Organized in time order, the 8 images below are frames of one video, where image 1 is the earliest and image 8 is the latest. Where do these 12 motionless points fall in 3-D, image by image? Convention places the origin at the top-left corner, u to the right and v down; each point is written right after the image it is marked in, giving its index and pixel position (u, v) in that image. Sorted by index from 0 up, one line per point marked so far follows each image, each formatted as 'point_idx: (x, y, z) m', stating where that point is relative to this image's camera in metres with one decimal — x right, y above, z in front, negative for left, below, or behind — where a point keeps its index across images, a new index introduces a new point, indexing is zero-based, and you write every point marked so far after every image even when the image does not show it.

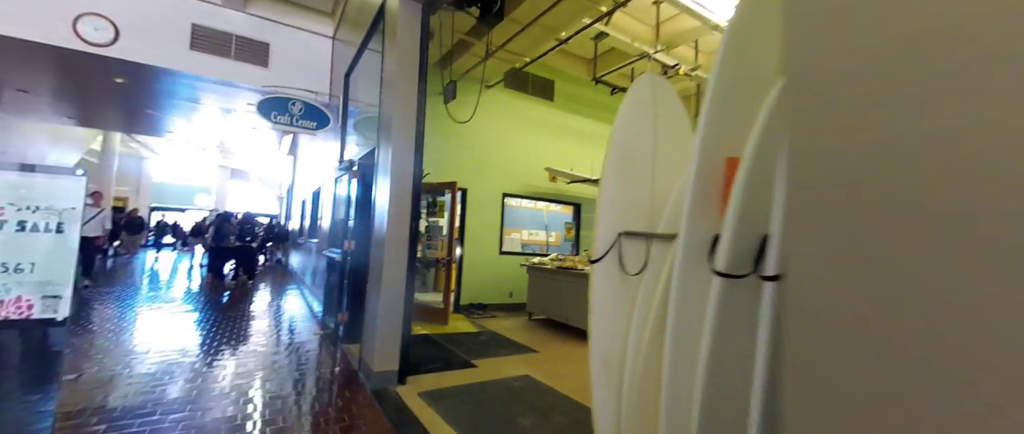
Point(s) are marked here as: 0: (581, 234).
0: (+1.2, -0.3, +7.0) m
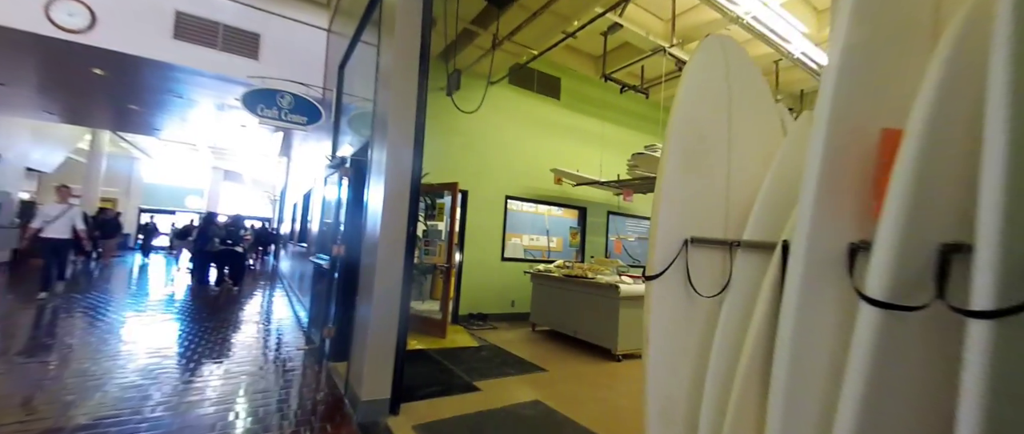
0: (+1.2, -0.4, +6.6) m
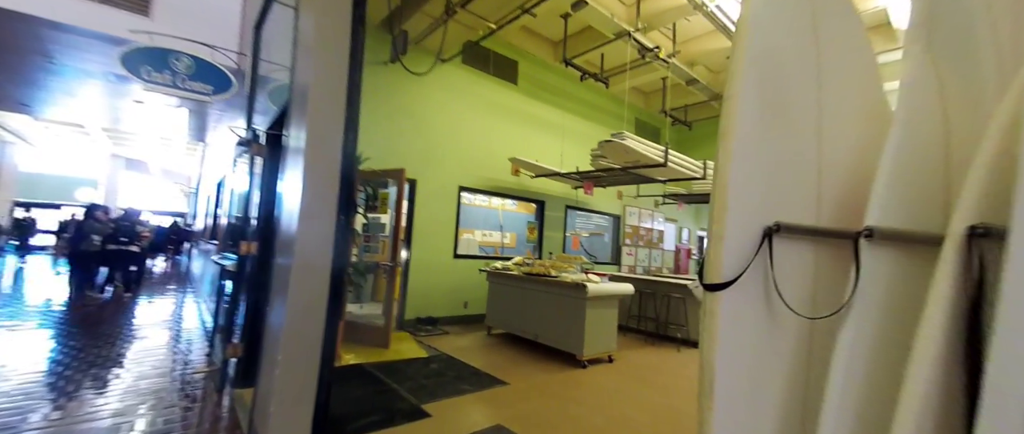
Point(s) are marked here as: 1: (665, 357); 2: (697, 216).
0: (+0.5, -0.3, +6.2) m
1: (+1.8, -1.6, +4.7) m
2: (+4.3, 0.0, +9.3) m
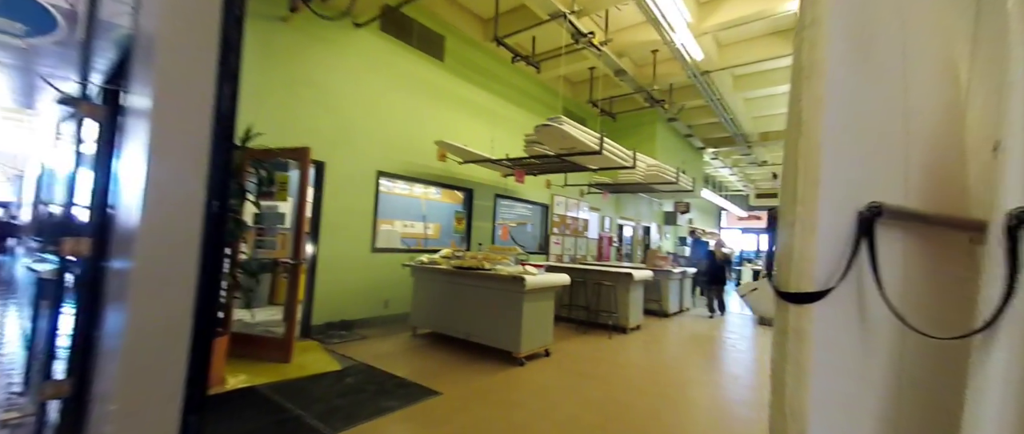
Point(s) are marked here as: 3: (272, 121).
0: (-0.6, -0.1, +5.9) m
1: (+1.0, -1.5, +4.6) m
2: (+2.5, +0.3, +9.6) m
3: (-2.3, +0.9, +3.8) m
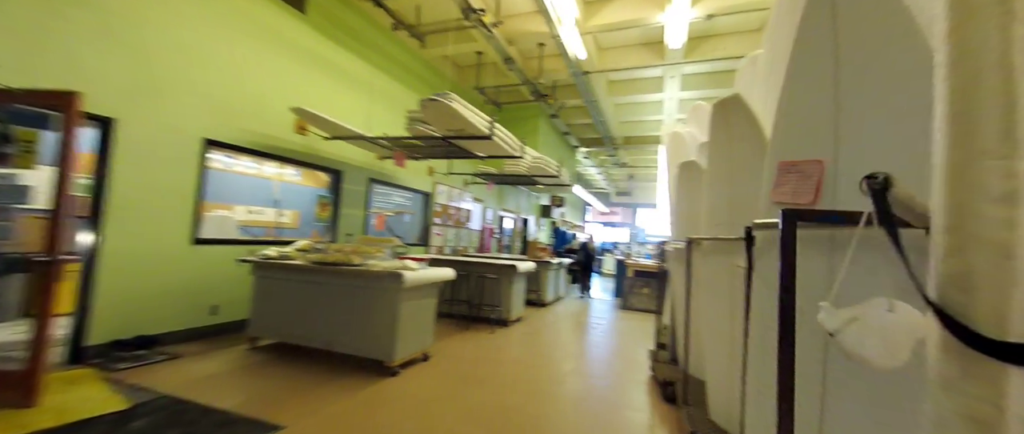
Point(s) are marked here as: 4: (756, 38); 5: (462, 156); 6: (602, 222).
0: (-2.2, +0.1, +5.1) m
1: (-0.3, -1.3, +4.3) m
2: (-0.3, +0.5, +9.5) m
3: (-3.1, +1.1, +2.6) m
4: (+3.7, +2.7, +6.2) m
5: (-0.6, +0.8, +4.9) m
6: (+4.3, -0.2, +19.3) m
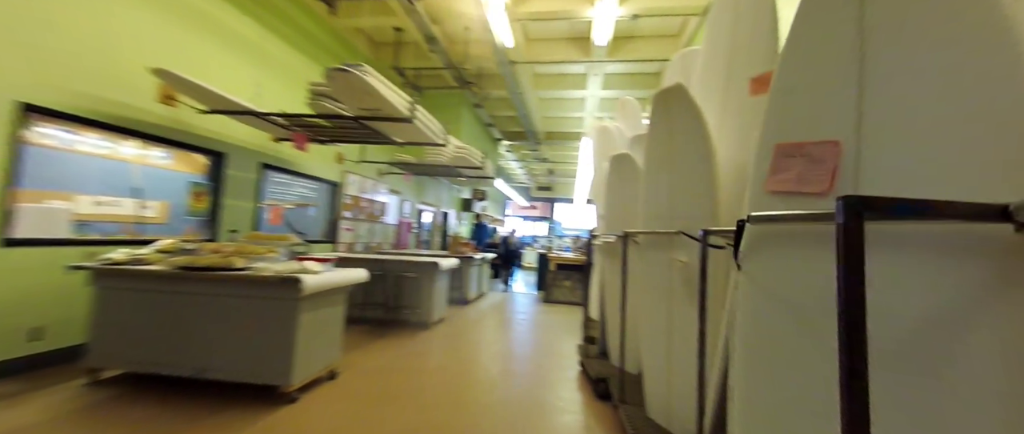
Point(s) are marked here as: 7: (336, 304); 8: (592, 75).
0: (-3.0, +0.1, +4.3) m
1: (-1.1, -1.3, +3.9) m
2: (-2.0, +0.6, +9.0) m
3: (-3.5, +1.1, +1.6) m
4: (+2.5, +2.8, +6.5) m
5: (-1.5, +0.8, +4.4) m
6: (+0.5, 0.0, +19.5) m
7: (-1.3, -0.6, +2.9) m
8: (+1.5, +2.6, +7.5) m
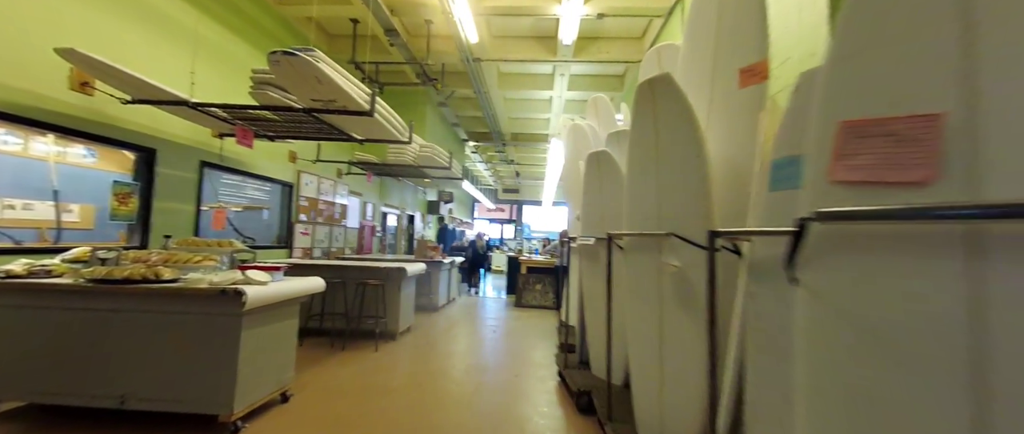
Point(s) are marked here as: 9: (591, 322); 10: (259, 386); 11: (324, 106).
0: (-3.3, +0.1, +3.8) m
1: (-1.3, -1.3, +3.6) m
2: (-2.7, +0.5, +8.6) m
3: (-3.5, +1.1, +1.1) m
4: (+2.0, +2.8, +6.5) m
5: (-1.8, +0.8, +4.1) m
6: (-1.1, -0.1, +19.2) m
7: (-1.4, -0.7, +2.6) m
8: (+0.9, +2.6, +7.4) m
9: (+0.5, -0.7, +2.7) m
10: (-1.5, -1.0, +2.4) m
11: (-1.5, +0.9, +3.3) m
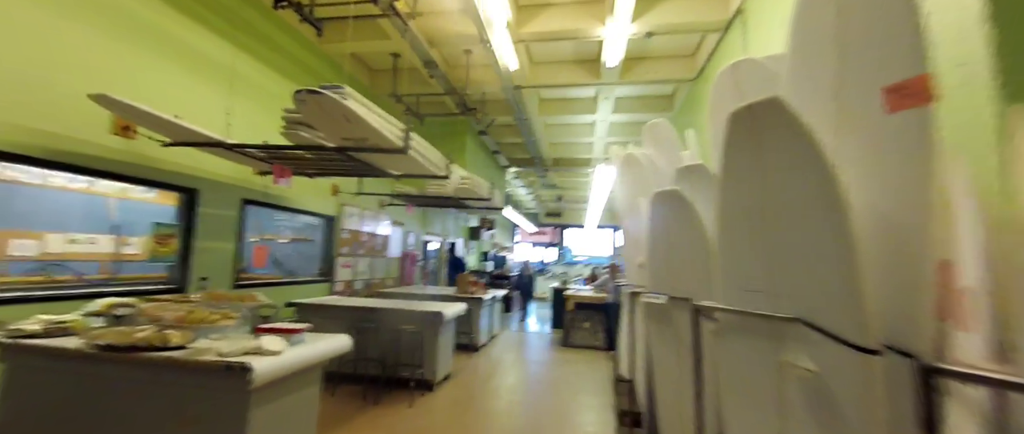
0: (-2.9, -0.3, +3.7) m
1: (-1.0, -1.7, +3.2) m
2: (-1.9, -0.1, +8.4) m
3: (-3.4, +0.8, +1.1) m
4: (+2.7, +2.3, +6.0) m
5: (-1.3, +0.4, +3.8) m
6: (+0.8, -1.3, +18.8) m
7: (-1.2, -1.0, +2.3) m
8: (+1.6, +2.1, +7.0) m
9: (+0.8, -1.0, +2.2) m
10: (-1.2, -1.3, +2.0) m
11: (-1.2, +0.5, +3.0) m
